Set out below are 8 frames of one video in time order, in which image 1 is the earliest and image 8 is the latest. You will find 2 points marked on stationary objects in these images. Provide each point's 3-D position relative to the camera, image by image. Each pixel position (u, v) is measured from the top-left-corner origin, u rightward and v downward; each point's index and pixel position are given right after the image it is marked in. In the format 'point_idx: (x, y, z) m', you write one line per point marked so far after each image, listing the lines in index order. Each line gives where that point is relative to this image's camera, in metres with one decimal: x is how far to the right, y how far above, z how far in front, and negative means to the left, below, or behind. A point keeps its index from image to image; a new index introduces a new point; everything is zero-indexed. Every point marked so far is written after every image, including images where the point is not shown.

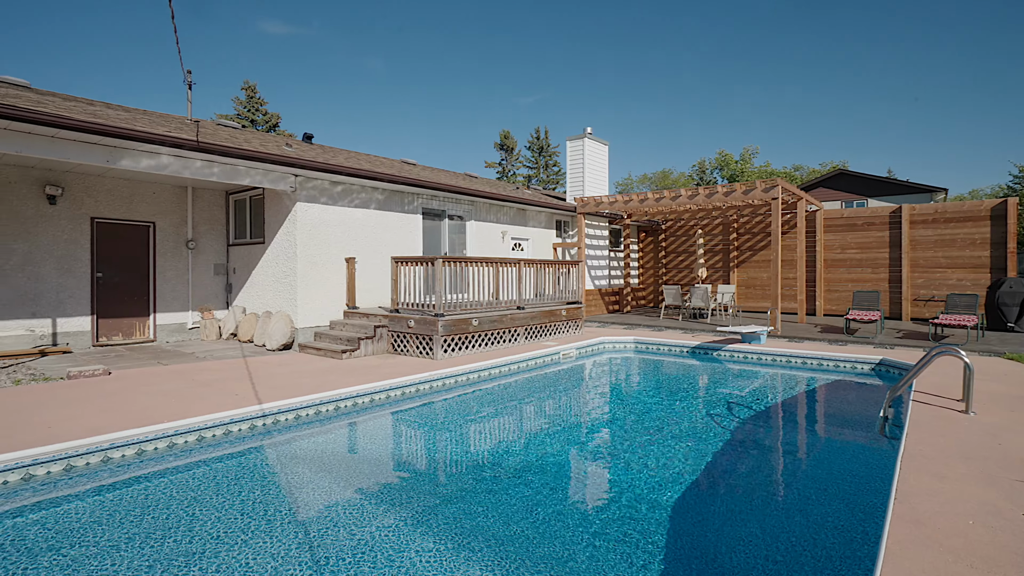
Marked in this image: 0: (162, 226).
0: (-6.6, +1.2, +9.8) m
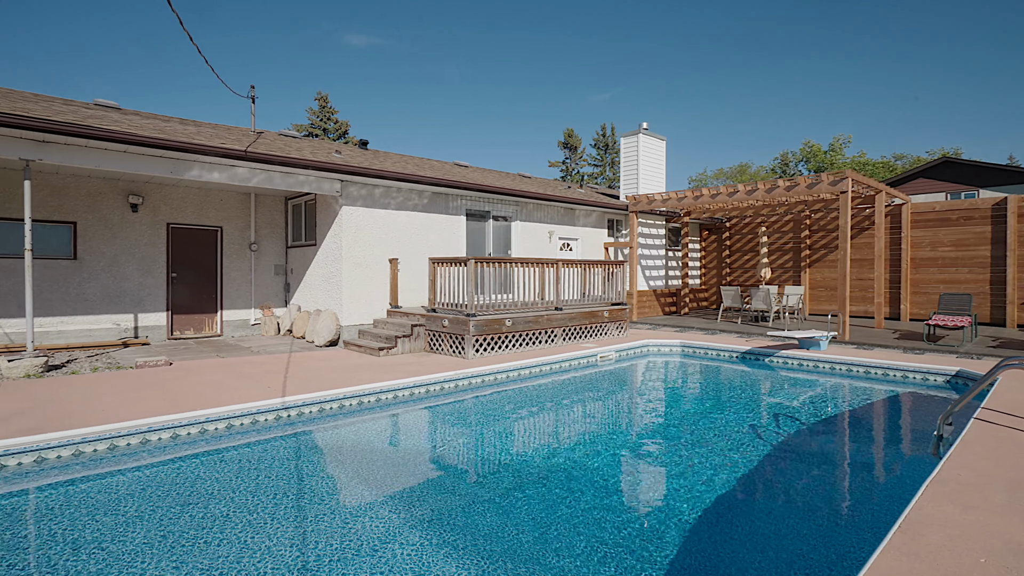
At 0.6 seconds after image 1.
0: (-5.8, +1.2, +10.6) m
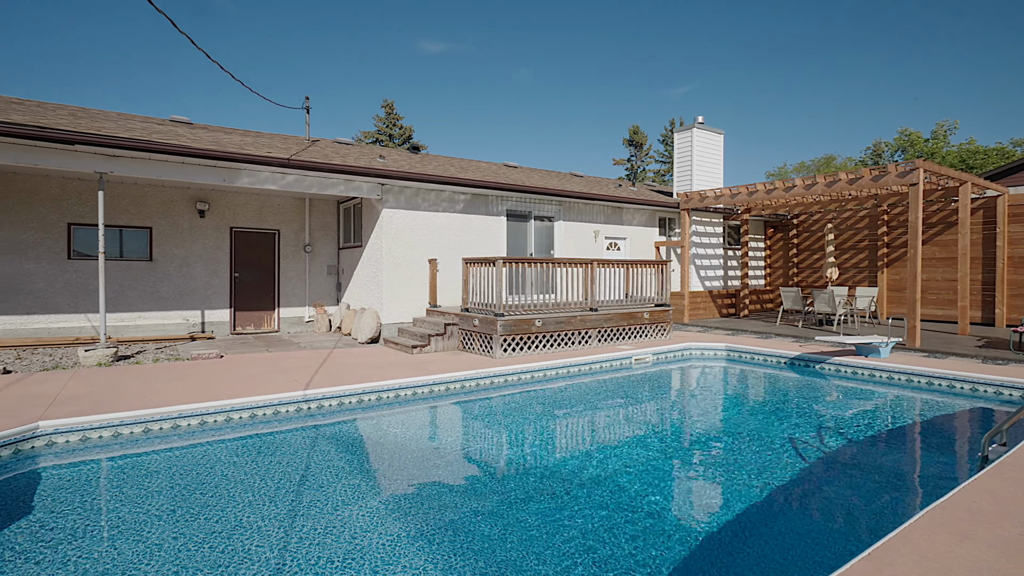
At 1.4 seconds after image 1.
0: (-5.0, +1.2, +11.4) m
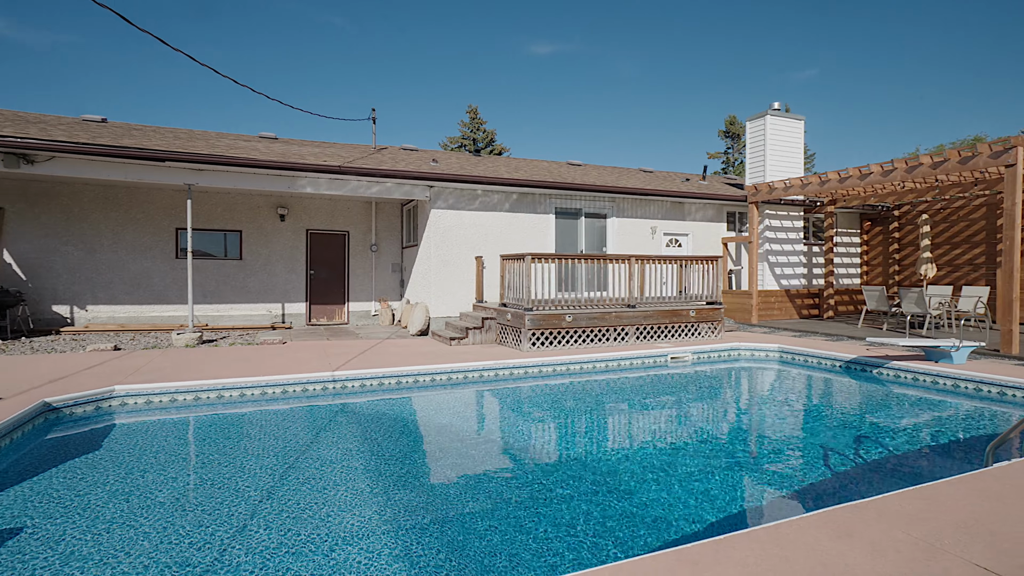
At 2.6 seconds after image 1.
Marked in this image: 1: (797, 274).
0: (-3.8, +1.3, +12.5) m
1: (+7.8, +0.4, +14.2) m
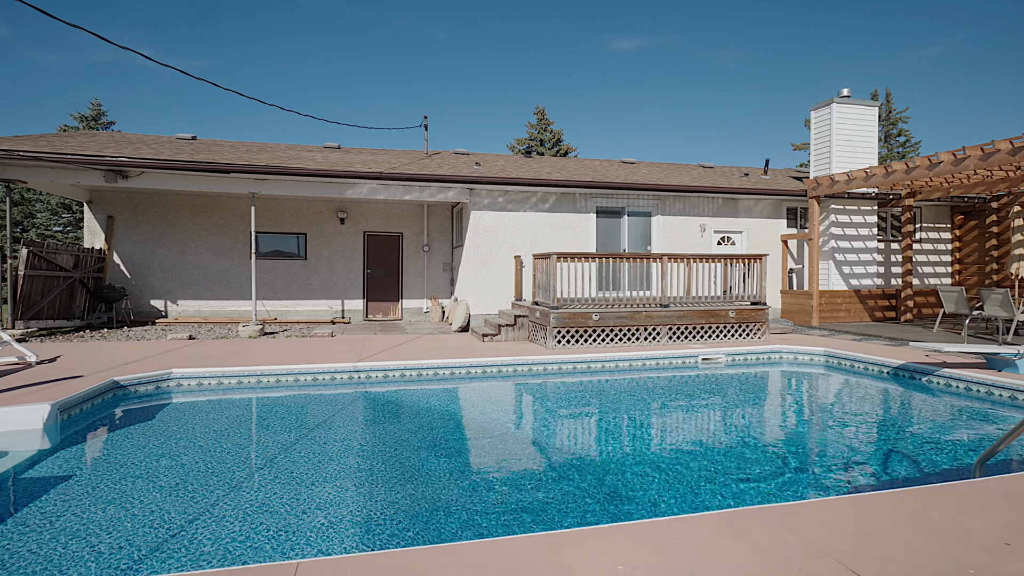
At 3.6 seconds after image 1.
0: (-2.7, +1.3, +13.2) m
1: (+9.0, +0.4, +13.1) m
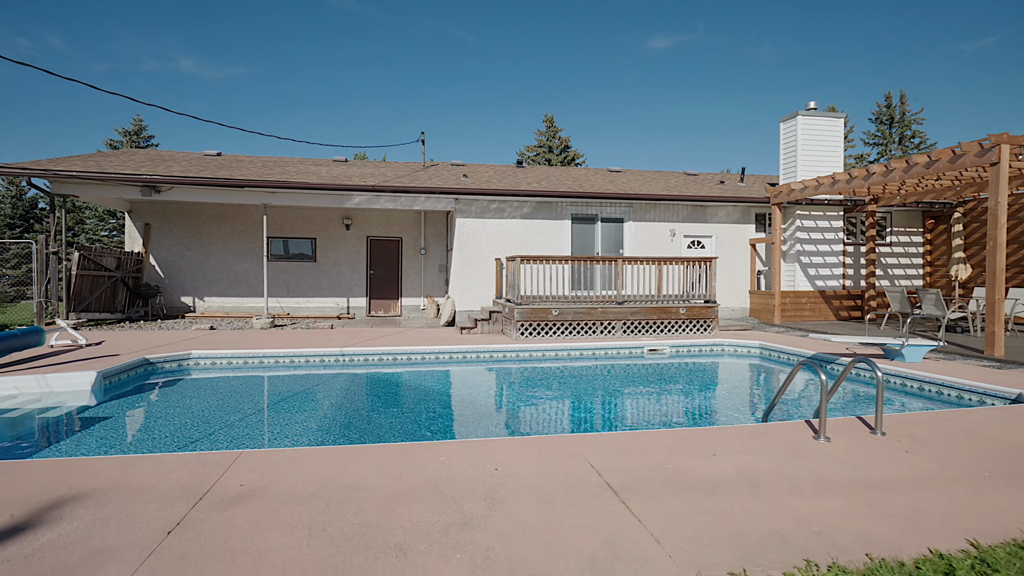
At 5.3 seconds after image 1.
0: (-3.0, +1.4, +14.7) m
1: (+8.7, +0.4, +13.9) m
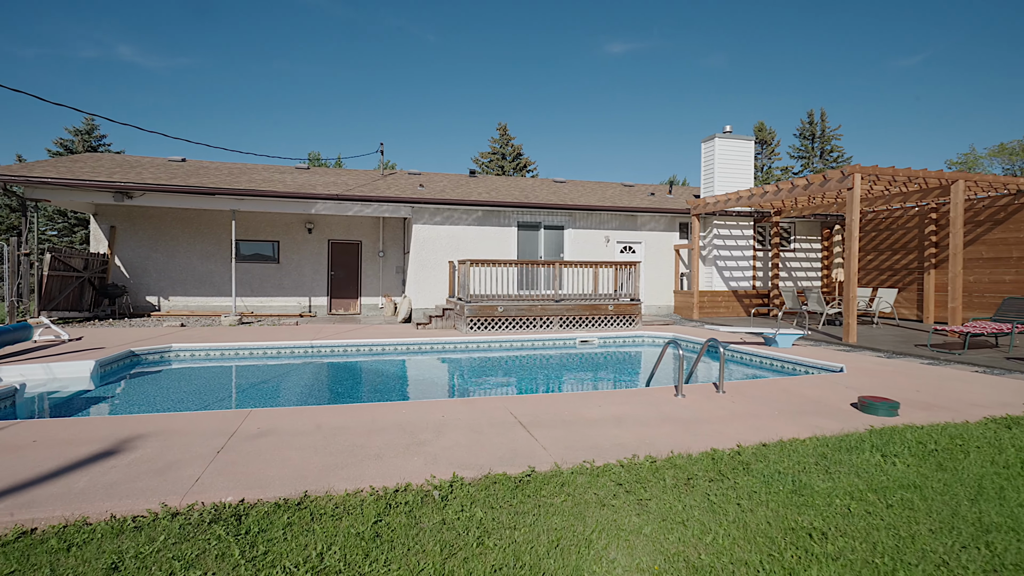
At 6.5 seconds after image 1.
0: (-4.5, +1.4, +15.8) m
1: (+7.2, +0.4, +15.9) m
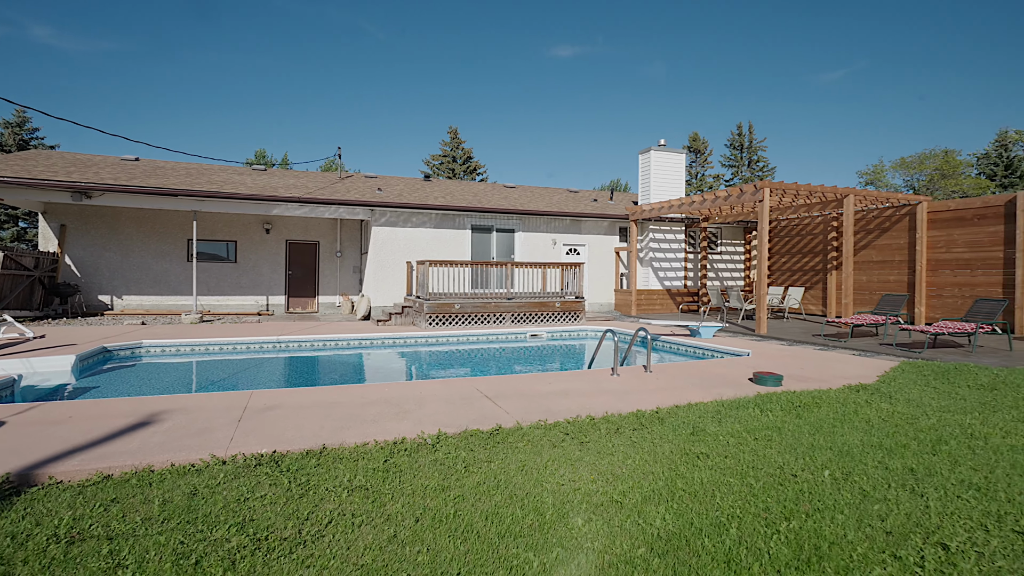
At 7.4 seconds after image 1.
0: (-6.0, +1.4, +16.3) m
1: (+5.7, +0.4, +17.6) m
